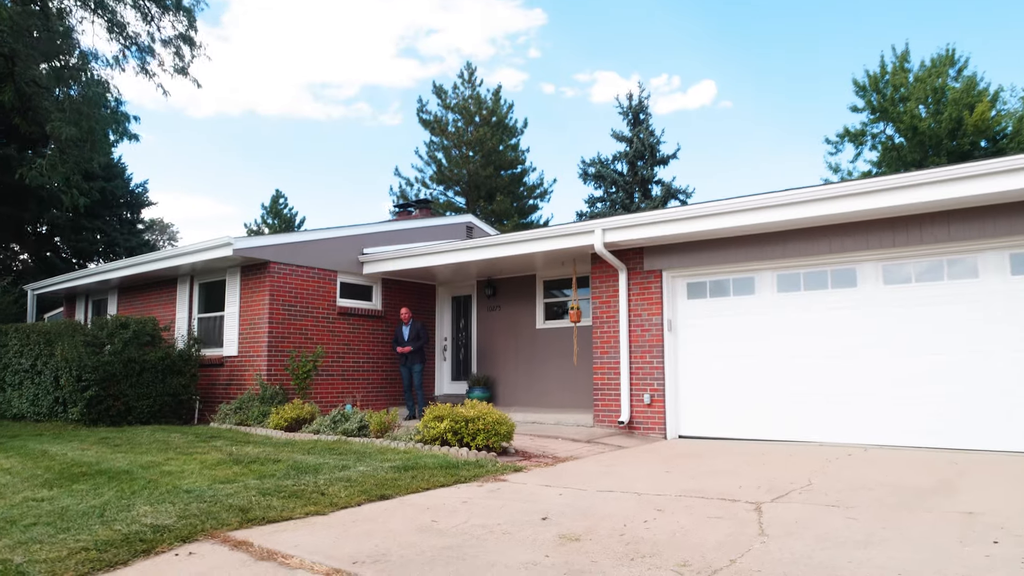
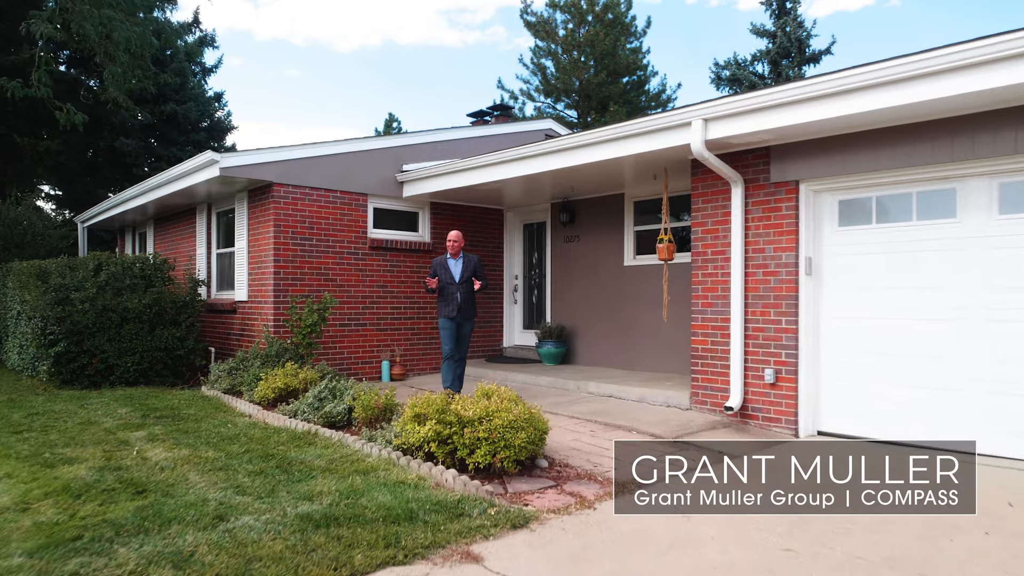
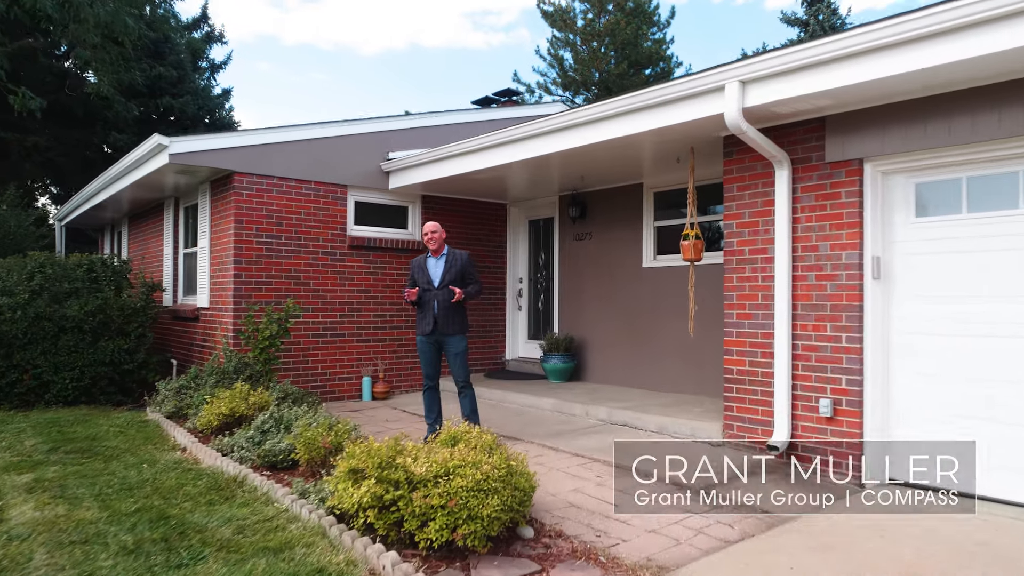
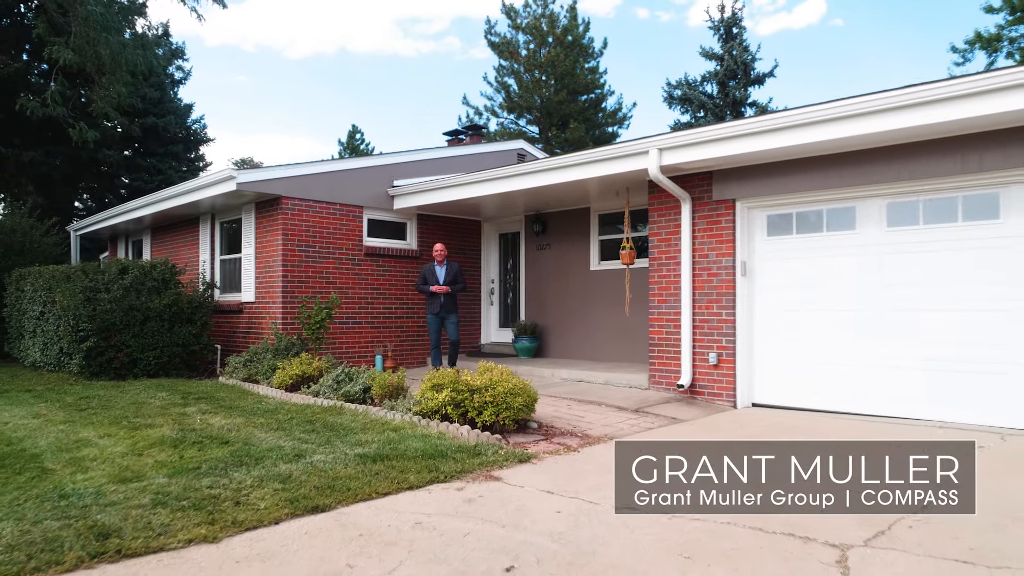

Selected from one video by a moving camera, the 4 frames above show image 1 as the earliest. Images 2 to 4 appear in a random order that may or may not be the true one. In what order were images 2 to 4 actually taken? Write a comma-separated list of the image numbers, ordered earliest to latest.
4, 2, 3
